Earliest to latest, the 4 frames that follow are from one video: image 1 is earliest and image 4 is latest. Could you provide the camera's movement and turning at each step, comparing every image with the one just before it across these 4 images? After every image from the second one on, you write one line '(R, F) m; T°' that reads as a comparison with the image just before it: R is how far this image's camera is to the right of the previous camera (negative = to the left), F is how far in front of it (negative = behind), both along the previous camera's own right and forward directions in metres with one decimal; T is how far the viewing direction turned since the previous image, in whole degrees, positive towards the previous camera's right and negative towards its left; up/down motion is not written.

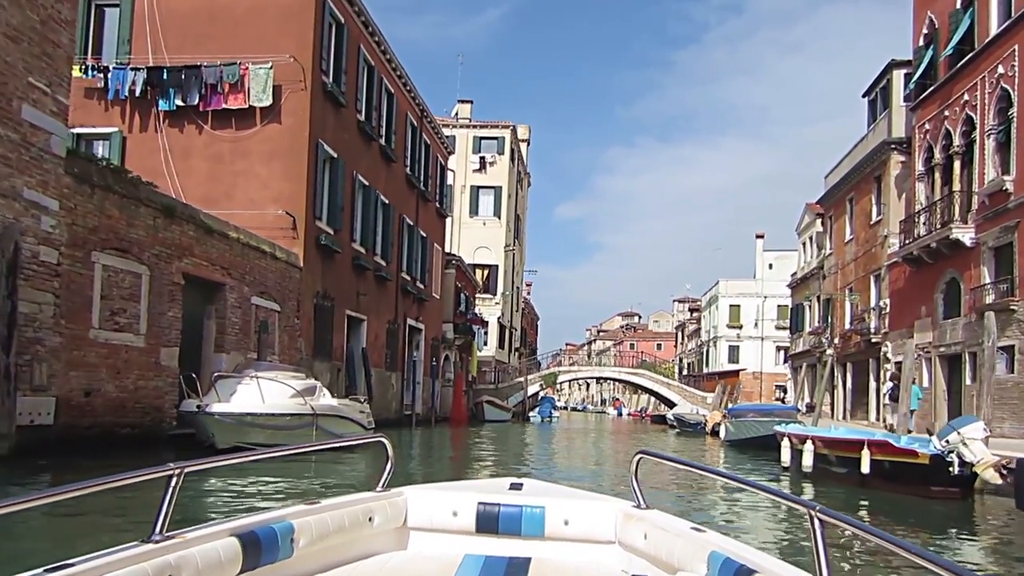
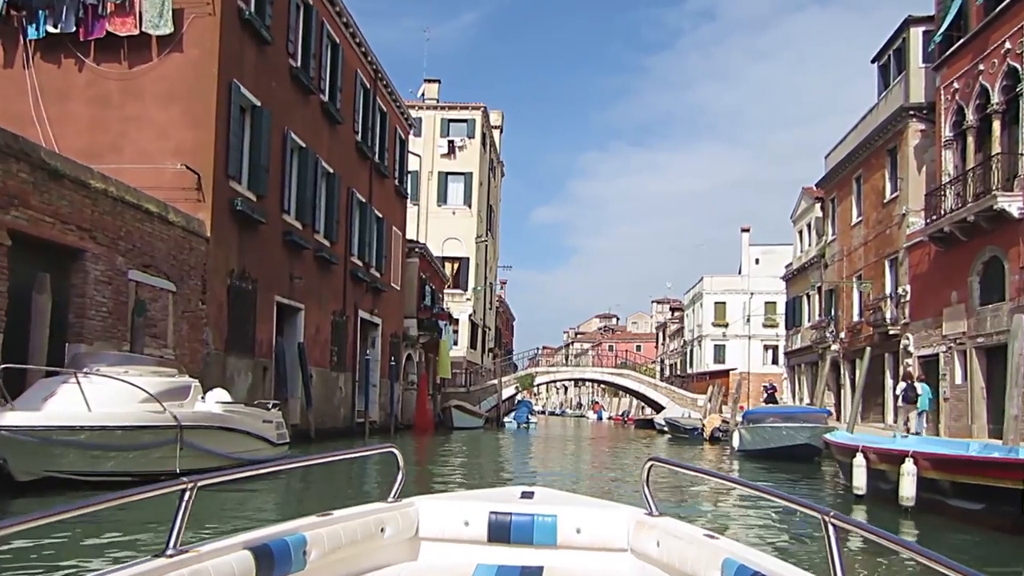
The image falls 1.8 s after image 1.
(+0.2, +3.8) m; +2°
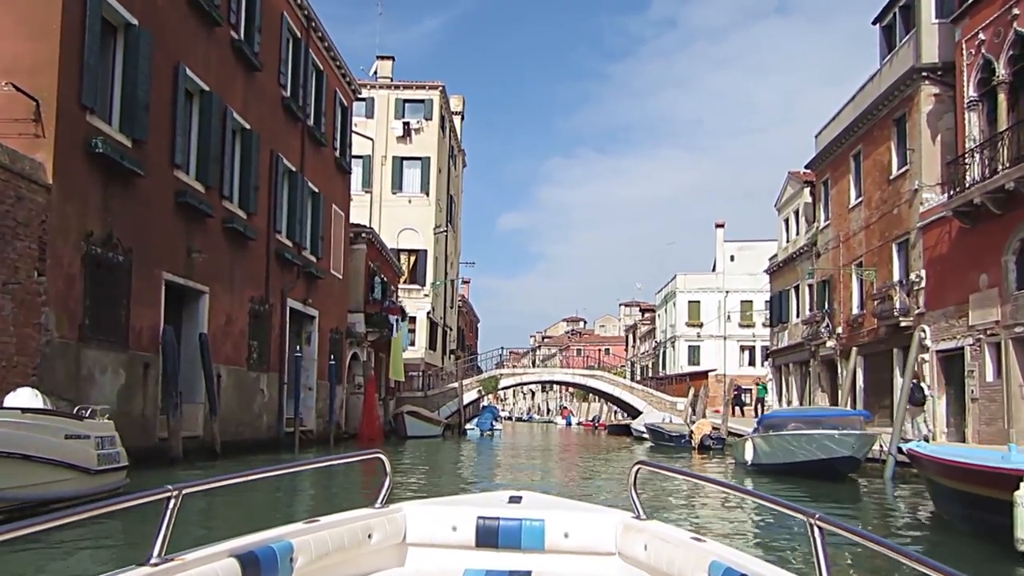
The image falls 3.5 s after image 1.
(+0.2, +3.6) m; +2°
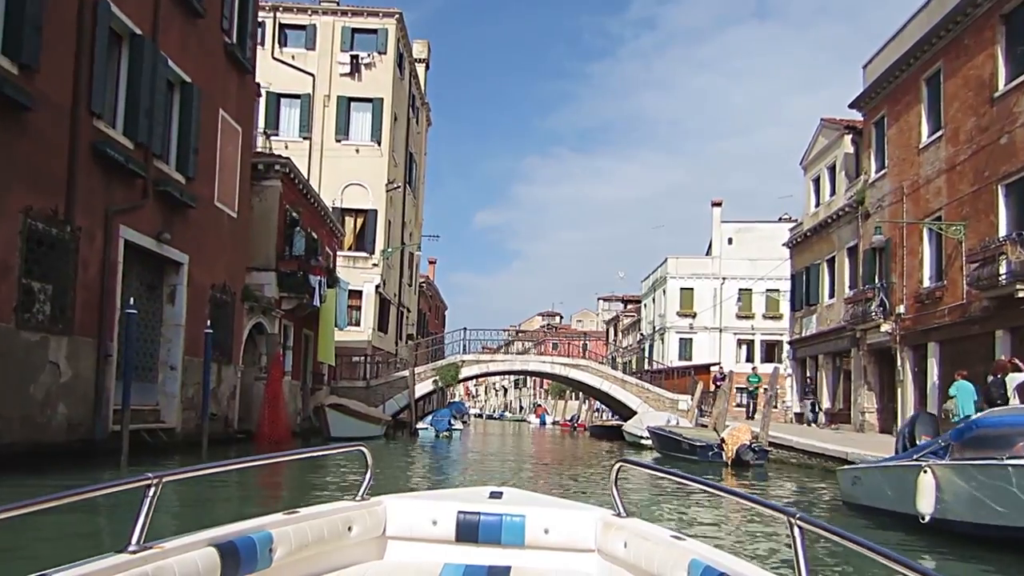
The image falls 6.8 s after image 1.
(+0.4, +6.9) m; +2°
